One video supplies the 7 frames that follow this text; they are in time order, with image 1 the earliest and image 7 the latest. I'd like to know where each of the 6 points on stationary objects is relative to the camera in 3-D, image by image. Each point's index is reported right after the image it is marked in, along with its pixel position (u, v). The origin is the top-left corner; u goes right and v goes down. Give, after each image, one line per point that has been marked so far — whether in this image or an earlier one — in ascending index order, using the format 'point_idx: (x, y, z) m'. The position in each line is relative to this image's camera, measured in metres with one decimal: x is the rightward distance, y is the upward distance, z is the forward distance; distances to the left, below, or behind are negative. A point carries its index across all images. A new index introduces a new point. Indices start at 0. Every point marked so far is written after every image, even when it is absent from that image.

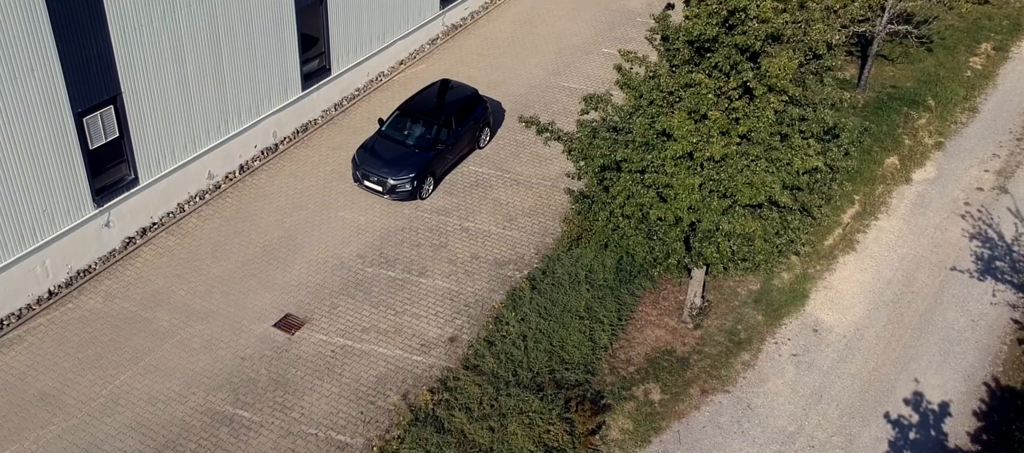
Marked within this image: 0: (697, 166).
0: (+2.8, +0.9, +14.2) m
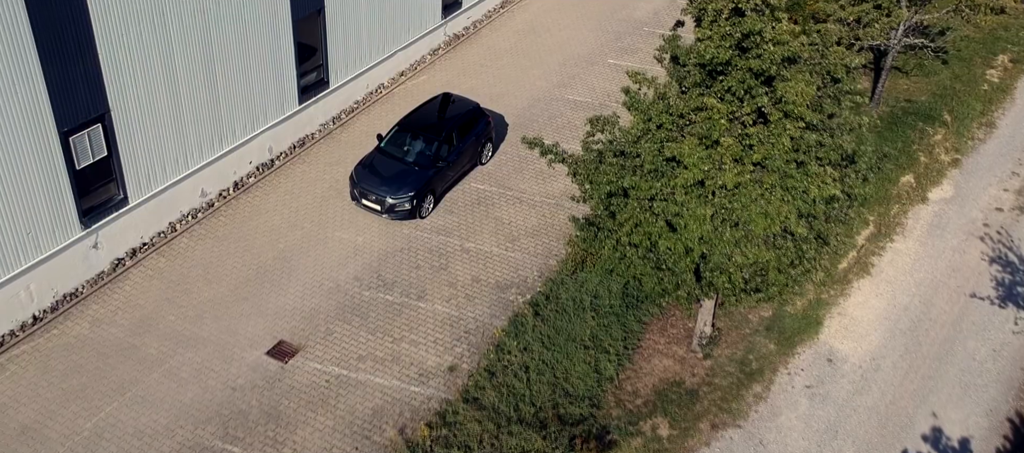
0: (+2.8, +0.4, +13.5) m
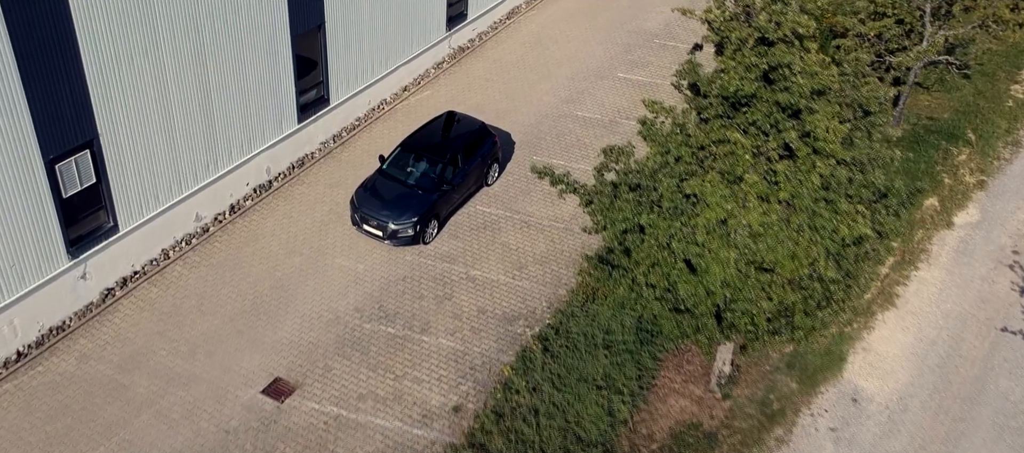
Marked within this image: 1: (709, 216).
0: (+2.9, -0.1, +12.6) m
1: (+2.6, +0.1, +12.6) m
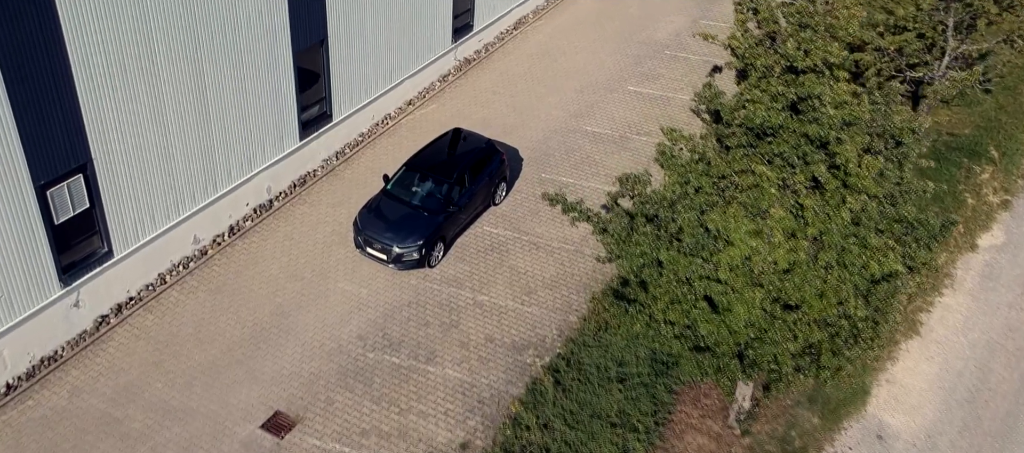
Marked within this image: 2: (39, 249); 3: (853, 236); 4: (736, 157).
0: (+3.1, -0.6, +11.9) m
1: (+2.8, -0.3, +11.9) m
2: (-7.8, -0.4, +15.8) m
3: (+4.2, -0.1, +11.9) m
4: (+2.9, +0.9, +12.5) m
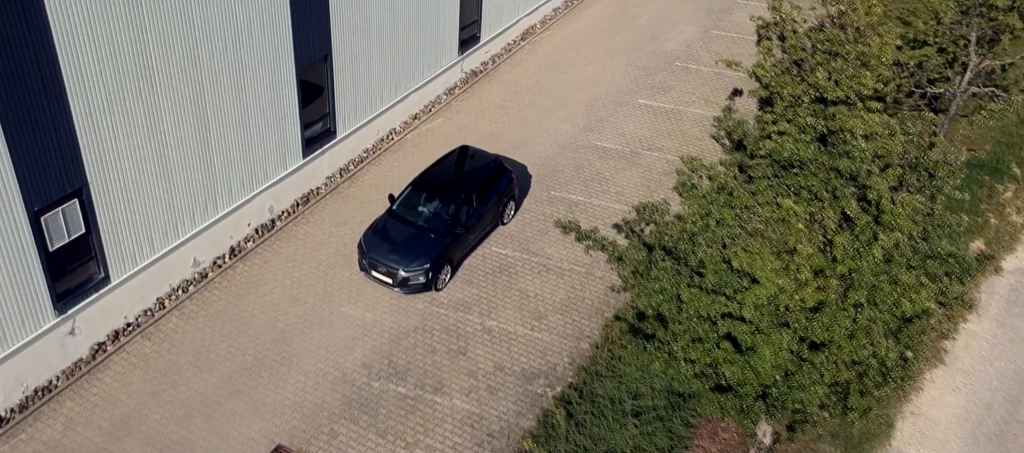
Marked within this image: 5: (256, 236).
0: (+3.2, -1.0, +11.4) m
1: (+2.9, -0.8, +11.3) m
2: (-7.7, -0.8, +15.3) m
3: (+4.4, -0.6, +11.3) m
4: (+3.1, +0.5, +11.9) m
5: (-5.3, -0.2, +19.7) m
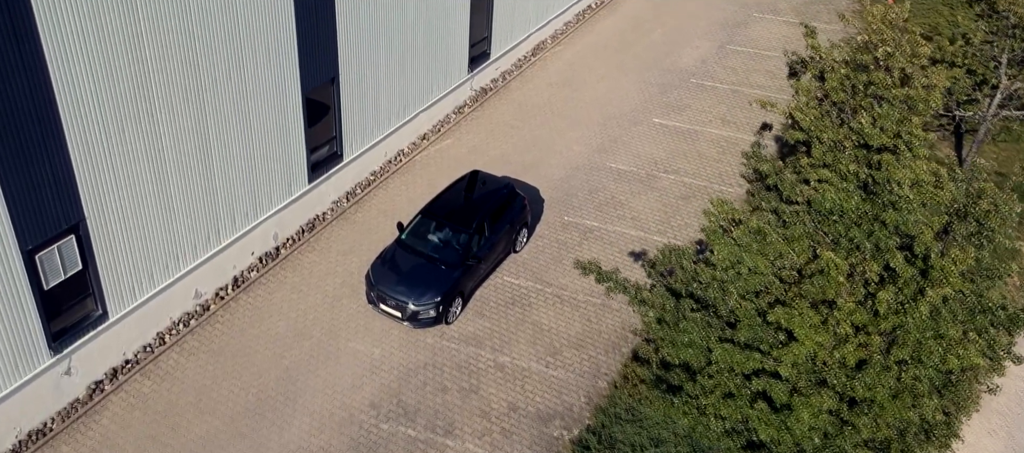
0: (+3.4, -1.6, +10.6) m
1: (+3.1, -1.3, +10.6) m
2: (-7.4, -1.4, +14.6) m
3: (+4.6, -1.1, +10.6) m
4: (+3.3, -0.1, +11.2) m
5: (-5.0, -0.8, +19.0) m
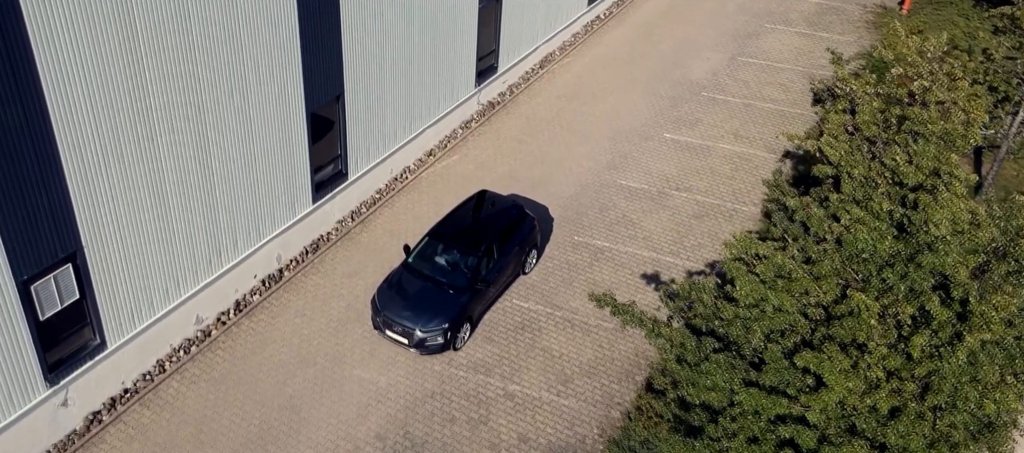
0: (+3.6, -2.0, +10.1) m
1: (+3.3, -1.8, +10.1) m
2: (-7.3, -1.8, +14.1) m
3: (+4.8, -1.6, +10.0) m
4: (+3.5, -0.5, +10.7) m
5: (-4.8, -1.2, +18.6) m
